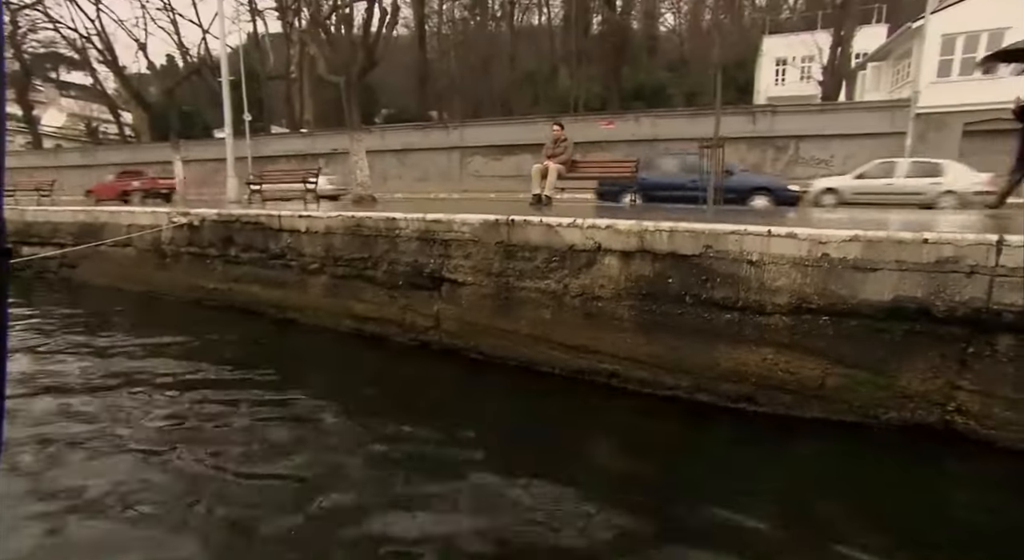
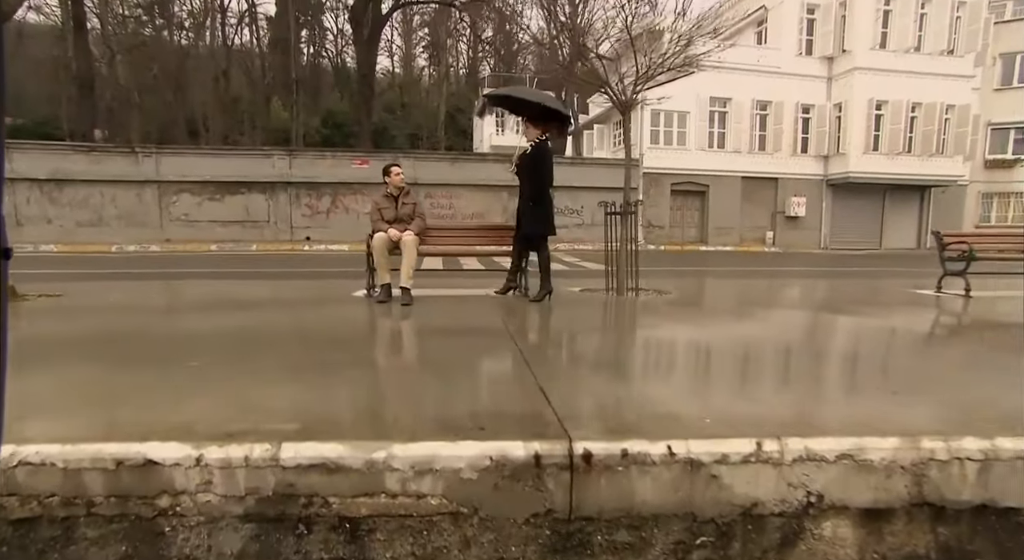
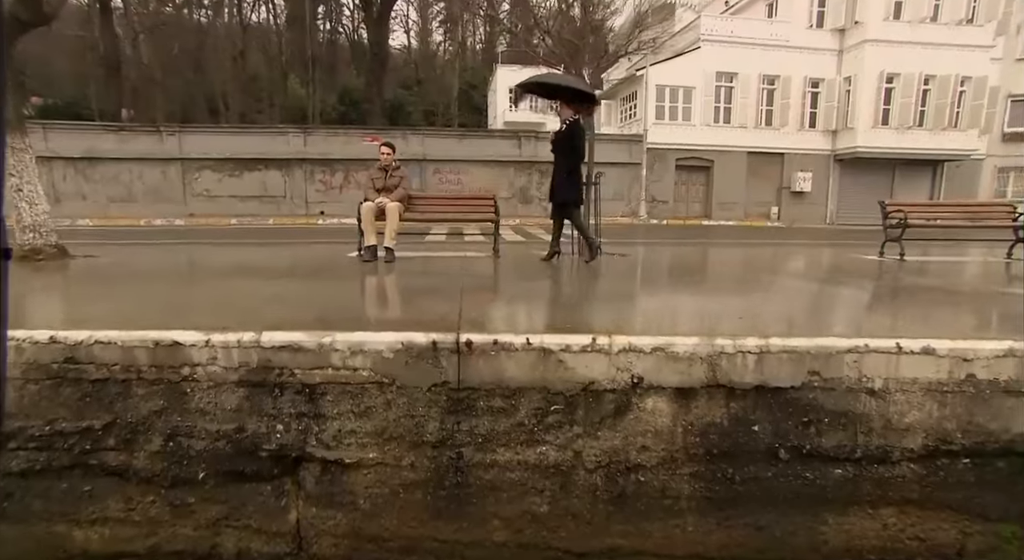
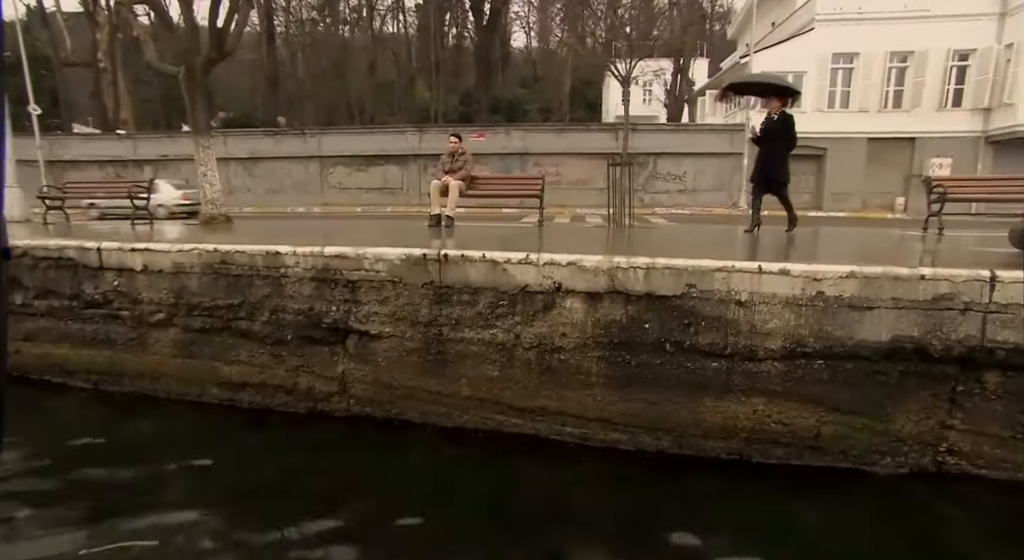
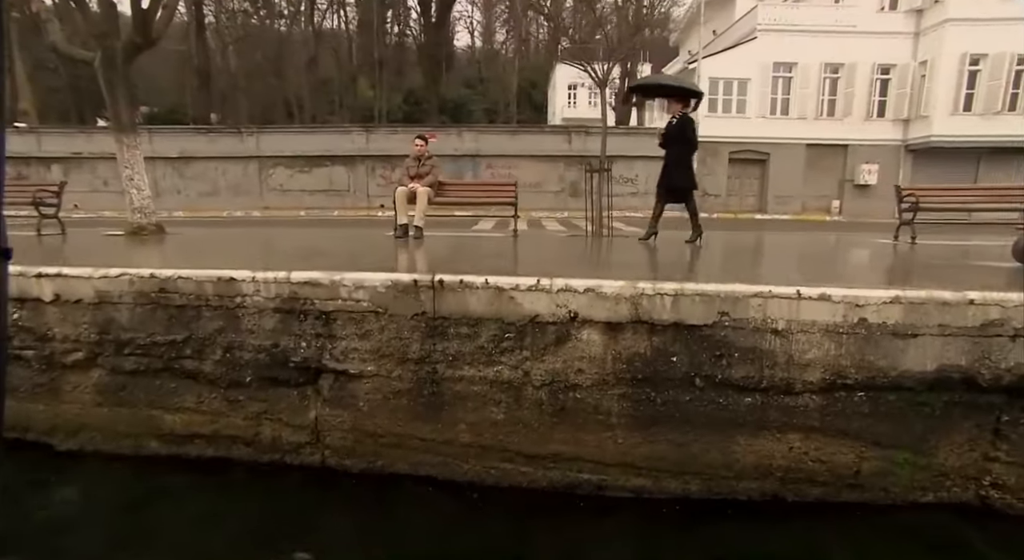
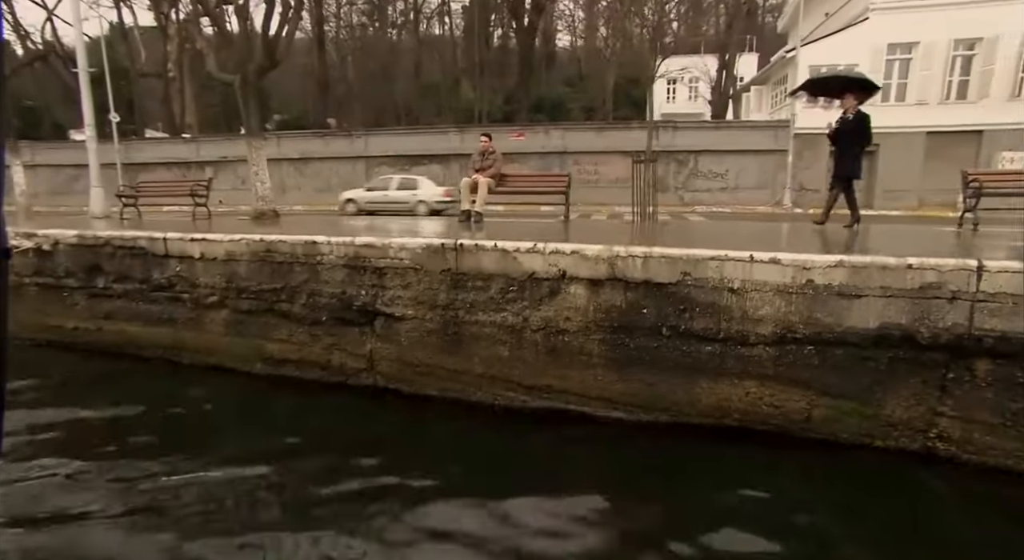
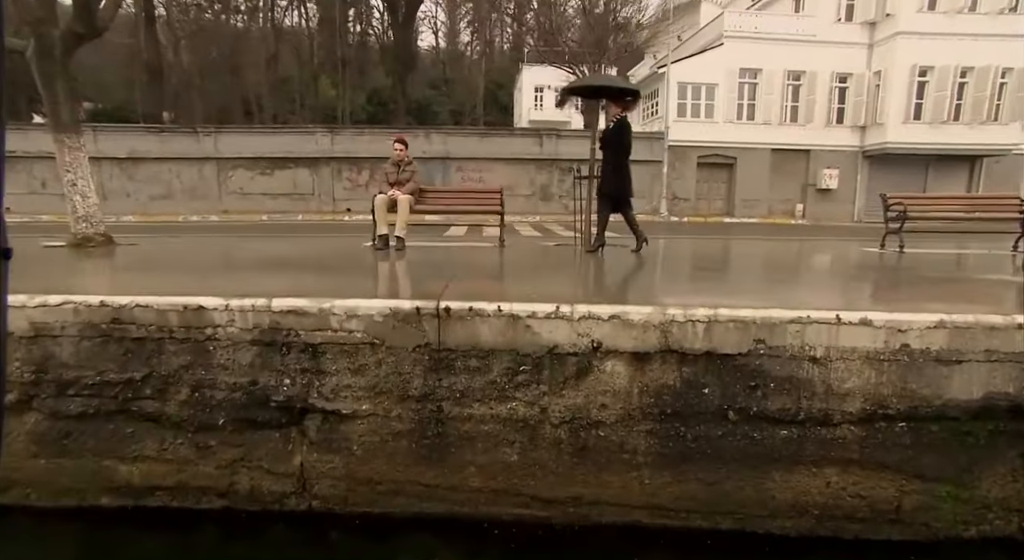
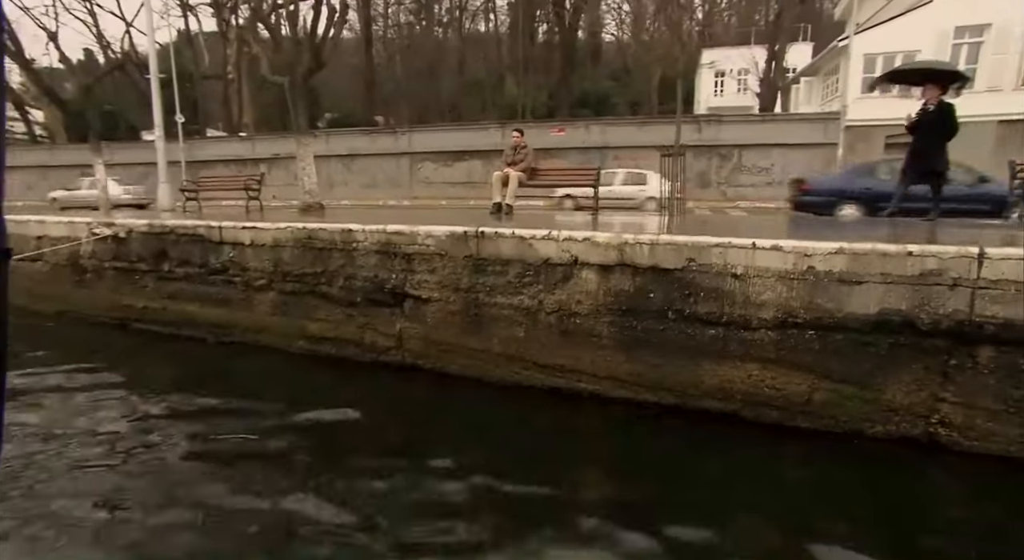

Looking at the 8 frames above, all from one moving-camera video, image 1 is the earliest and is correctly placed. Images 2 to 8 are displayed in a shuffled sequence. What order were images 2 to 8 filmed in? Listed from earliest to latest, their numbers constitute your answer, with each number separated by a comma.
8, 6, 4, 5, 7, 3, 2
